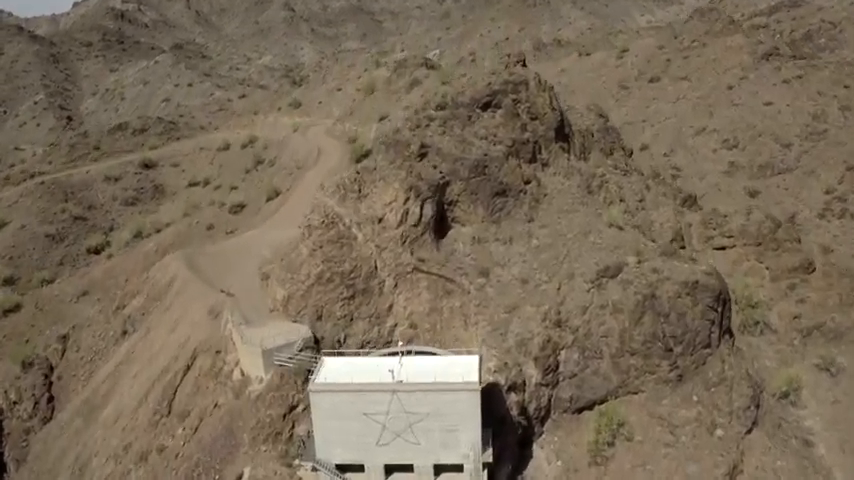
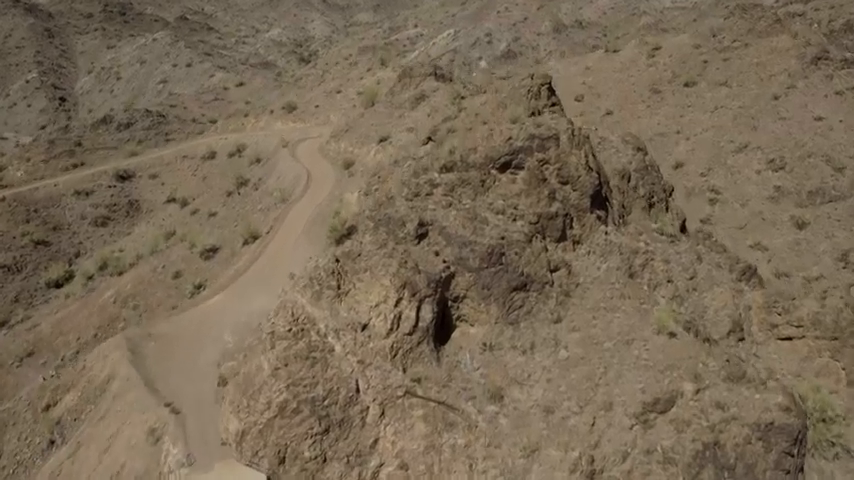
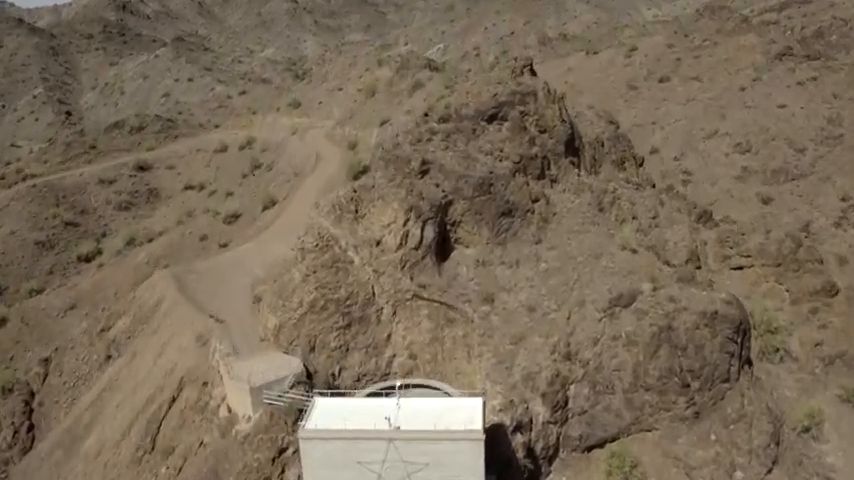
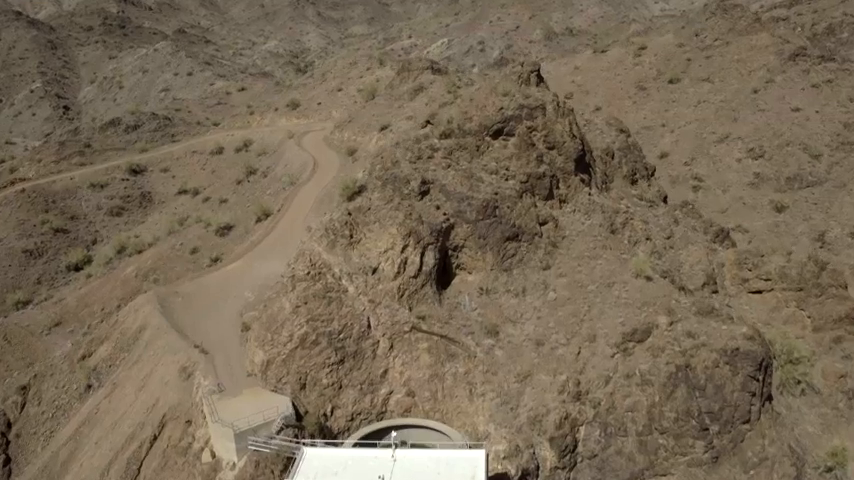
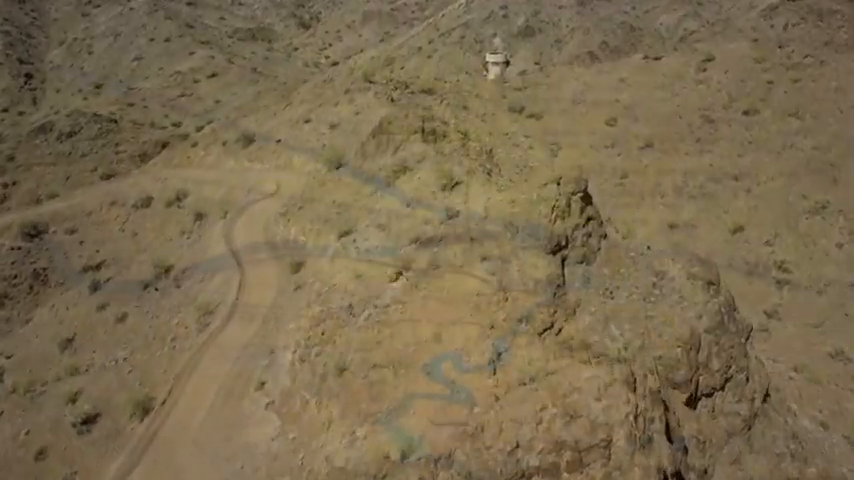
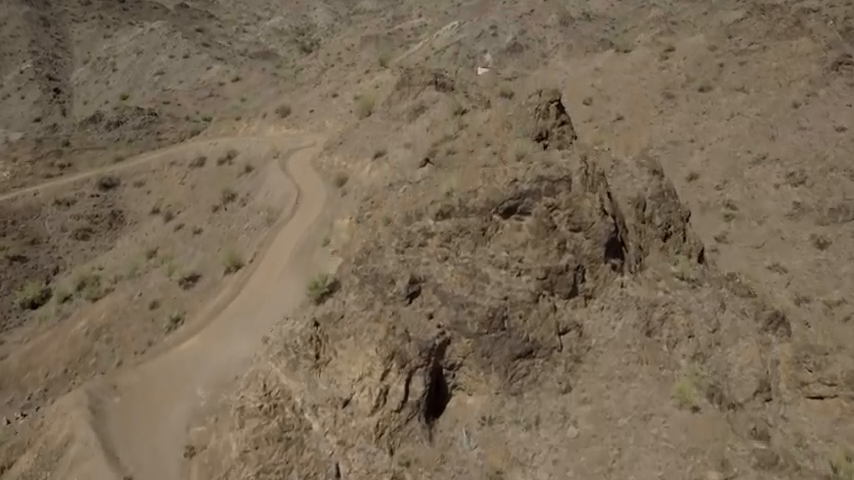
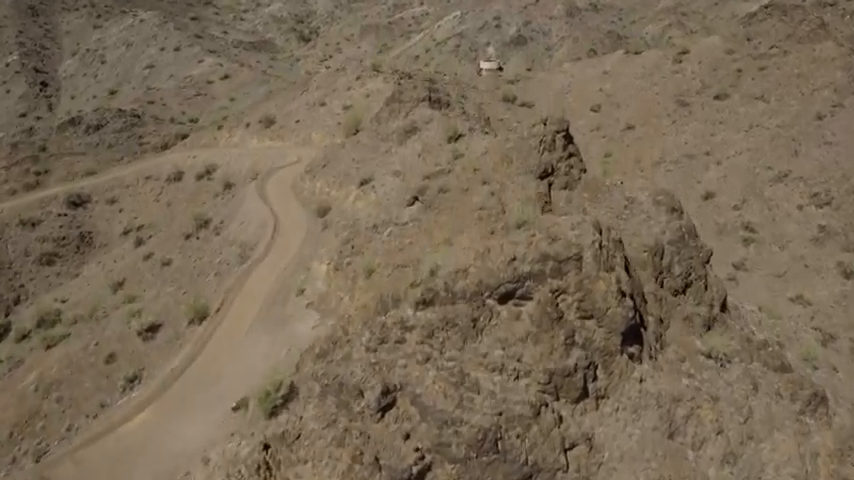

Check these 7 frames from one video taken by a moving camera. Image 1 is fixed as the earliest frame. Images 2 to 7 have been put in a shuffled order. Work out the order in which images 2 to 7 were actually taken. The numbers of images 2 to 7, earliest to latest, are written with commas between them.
3, 4, 2, 6, 7, 5
